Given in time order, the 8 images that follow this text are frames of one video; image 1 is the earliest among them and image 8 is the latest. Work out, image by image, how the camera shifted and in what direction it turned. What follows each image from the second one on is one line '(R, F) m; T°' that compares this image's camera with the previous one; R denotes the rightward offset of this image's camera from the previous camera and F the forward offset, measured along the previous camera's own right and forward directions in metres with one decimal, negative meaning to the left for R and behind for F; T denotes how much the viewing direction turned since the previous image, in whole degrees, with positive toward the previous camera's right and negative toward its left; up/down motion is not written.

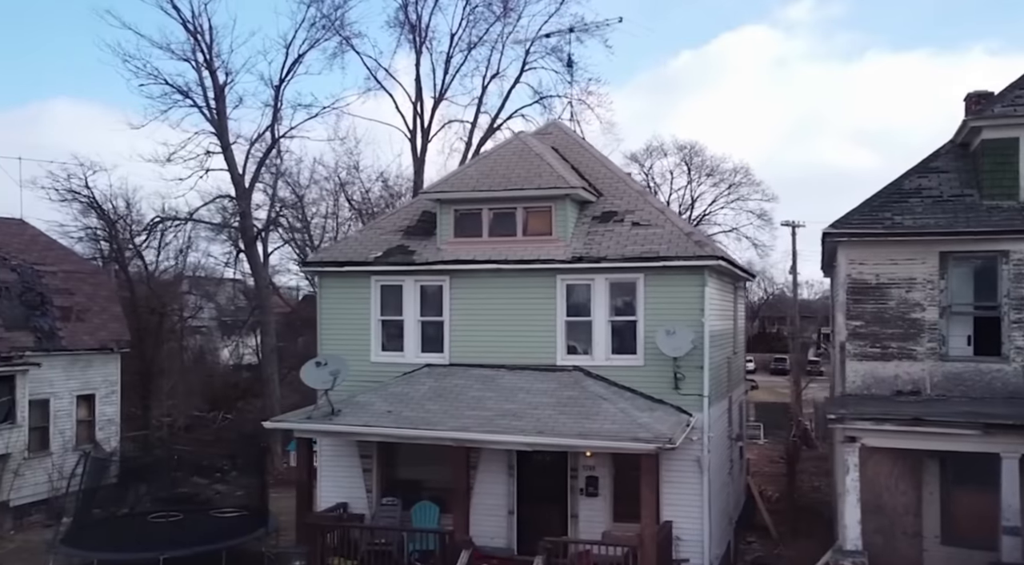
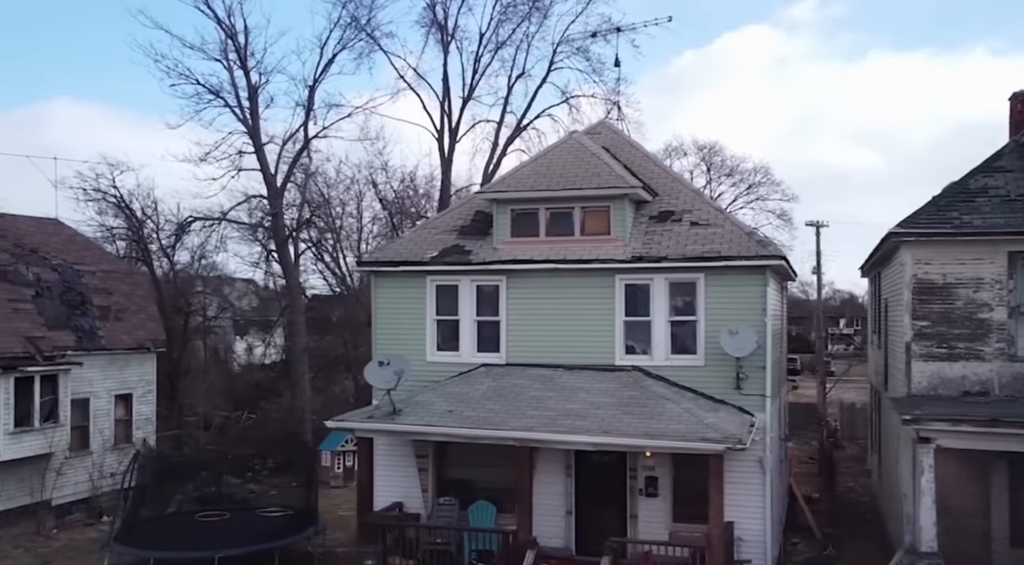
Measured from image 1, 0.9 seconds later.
(-0.8, 0.0) m; 0°
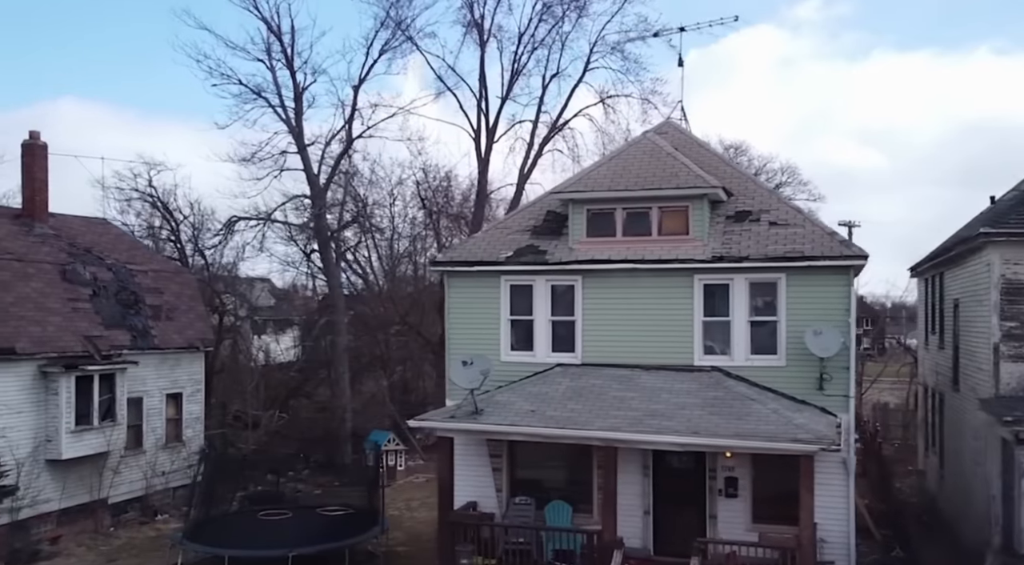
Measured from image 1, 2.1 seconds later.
(-1.1, 0.0) m; -1°
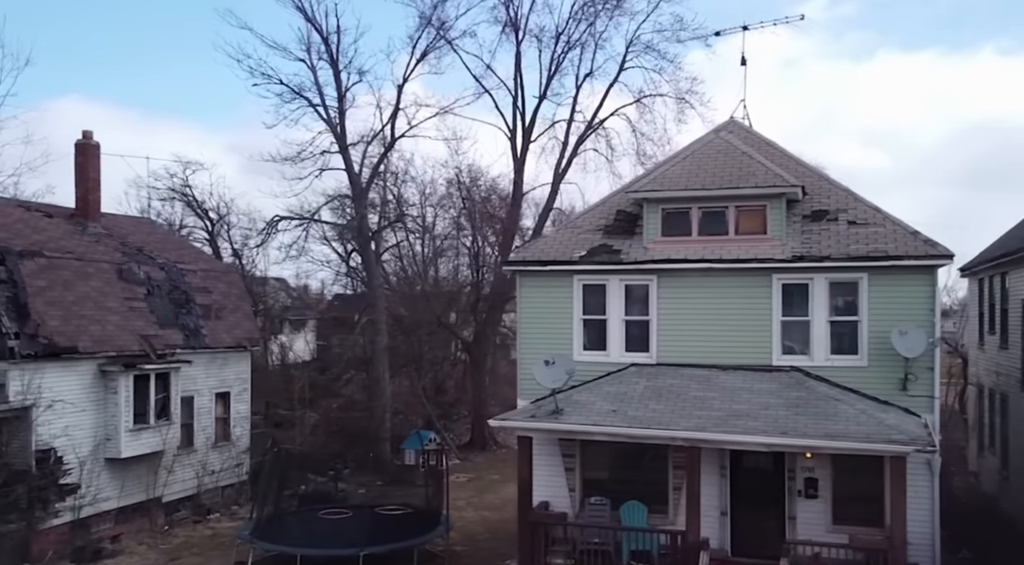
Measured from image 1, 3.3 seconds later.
(-1.1, 0.0) m; -1°
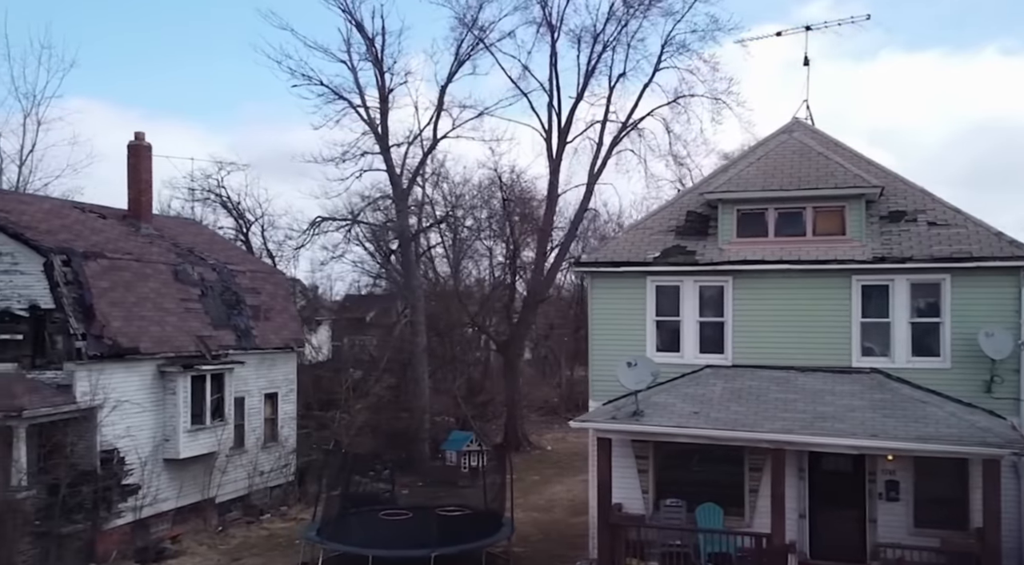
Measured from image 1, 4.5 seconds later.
(-1.1, 0.0) m; -1°
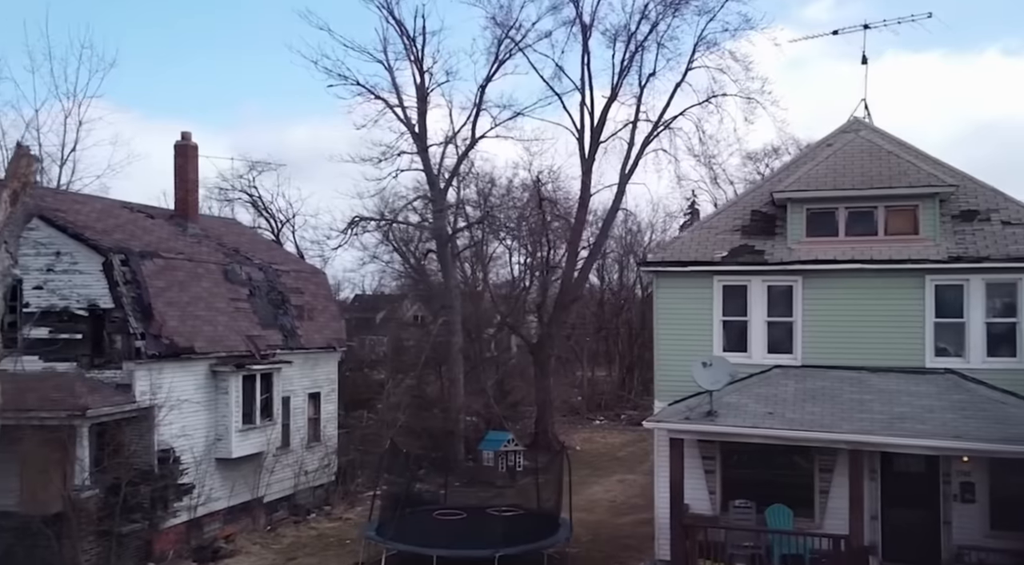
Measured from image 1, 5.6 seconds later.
(-1.0, 0.0) m; -1°
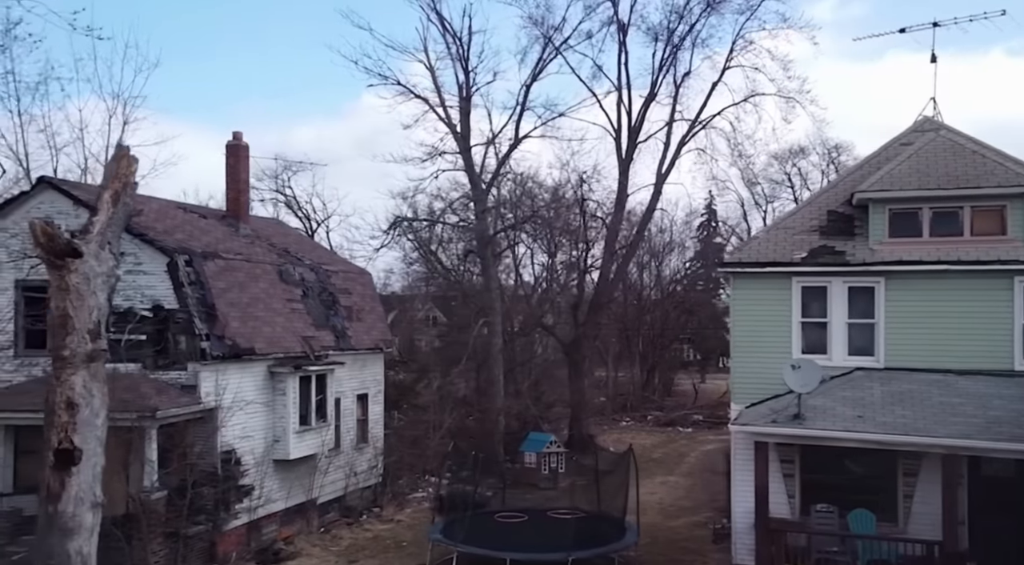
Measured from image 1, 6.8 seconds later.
(-1.1, +0.1) m; -1°
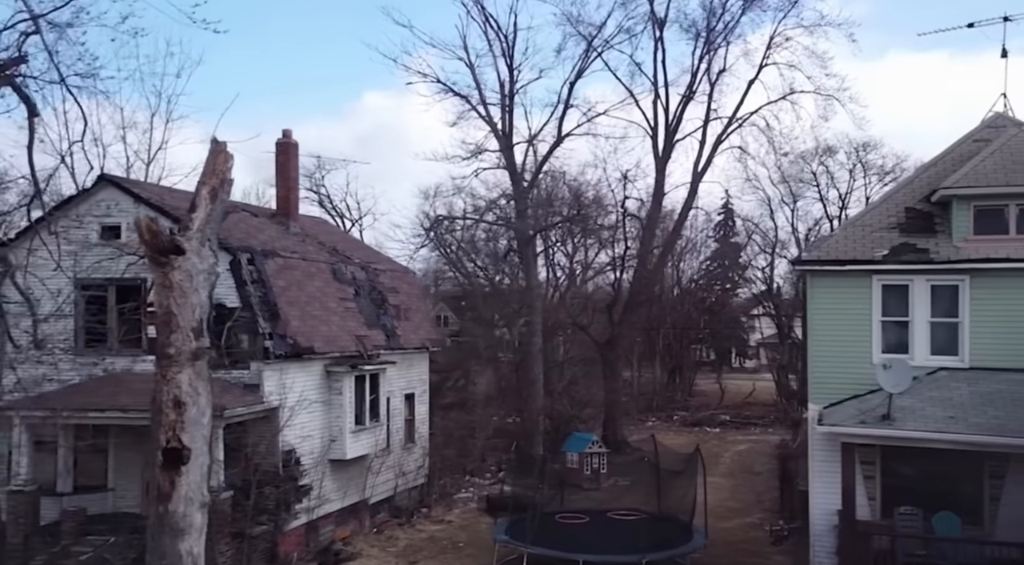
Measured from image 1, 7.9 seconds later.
(-1.1, +0.2) m; -1°
